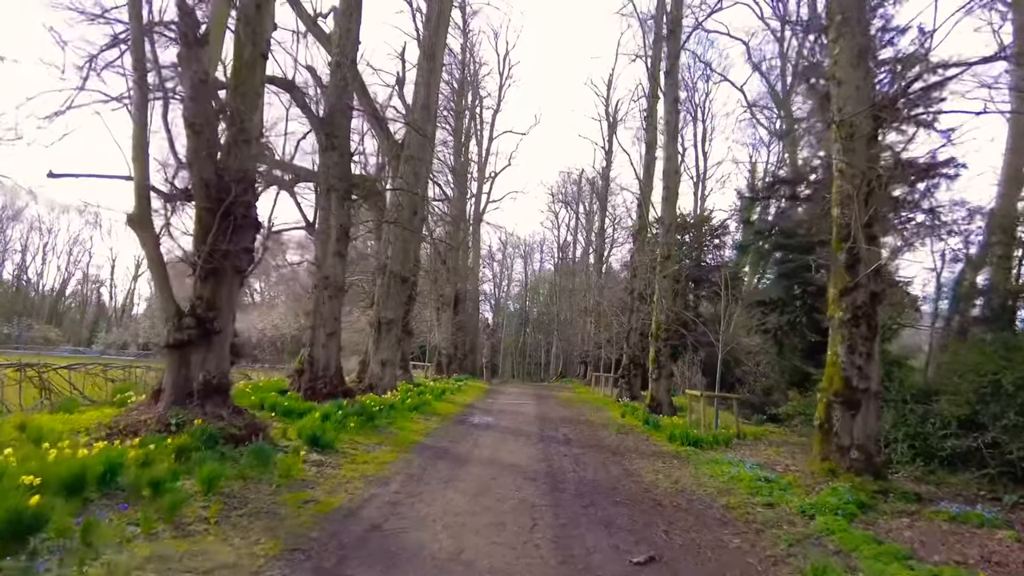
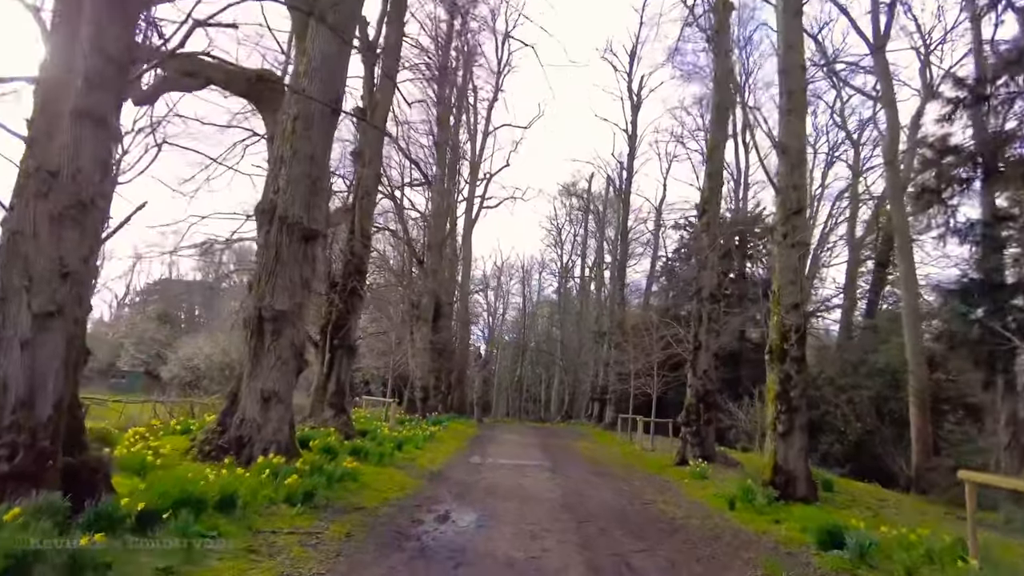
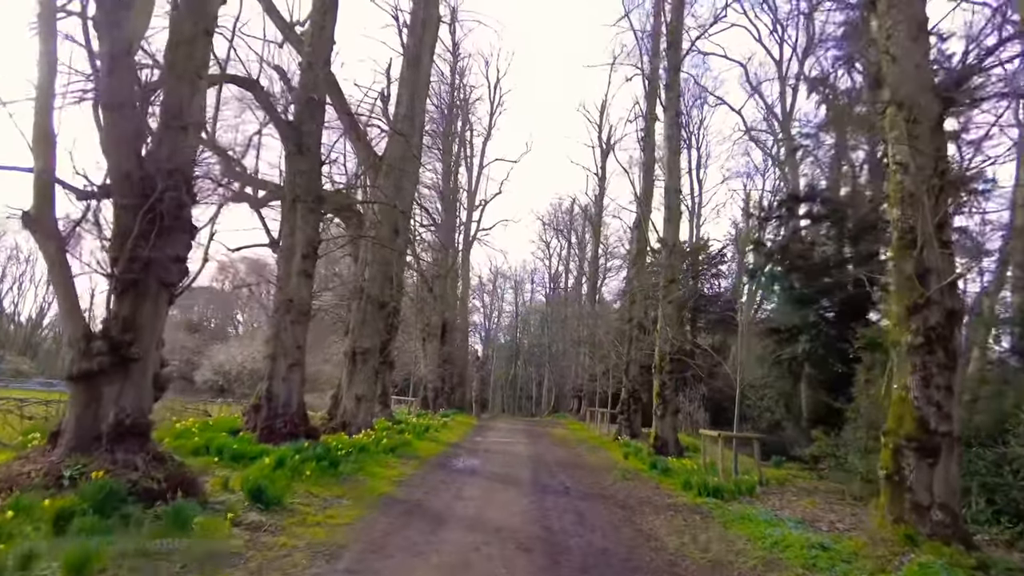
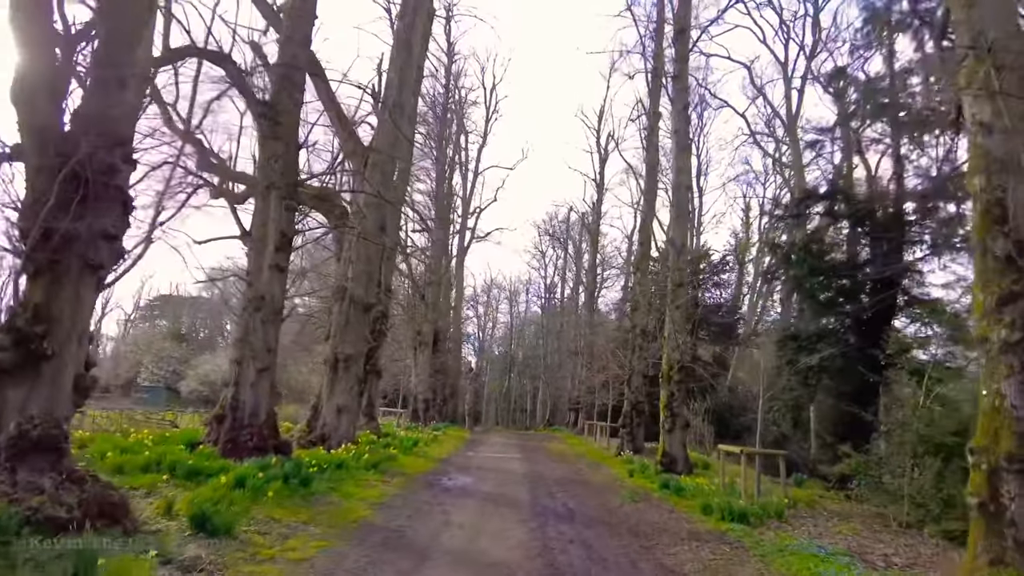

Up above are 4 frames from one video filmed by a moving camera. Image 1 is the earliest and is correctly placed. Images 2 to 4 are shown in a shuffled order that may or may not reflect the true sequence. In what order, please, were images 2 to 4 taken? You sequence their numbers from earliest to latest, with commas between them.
3, 4, 2
